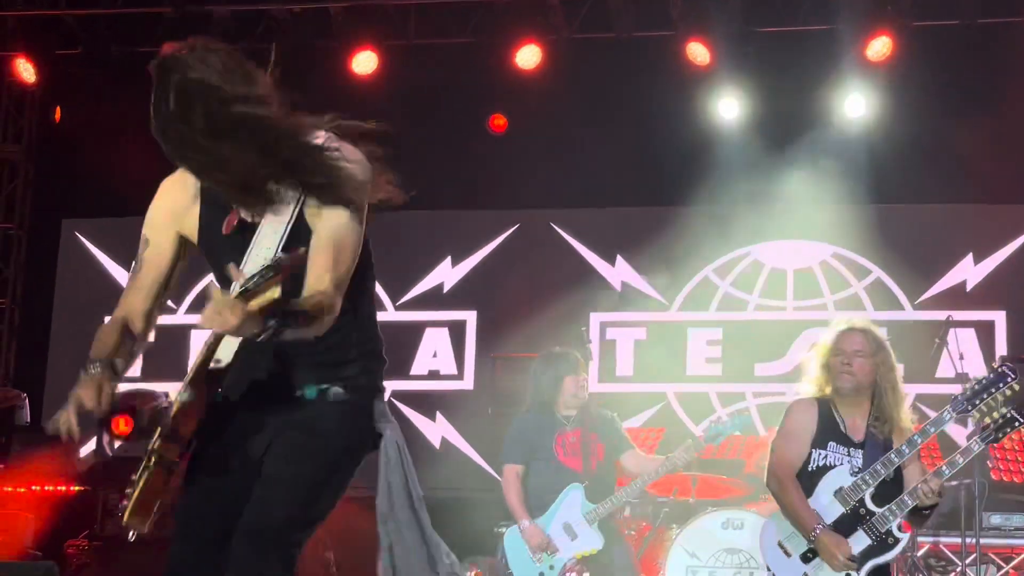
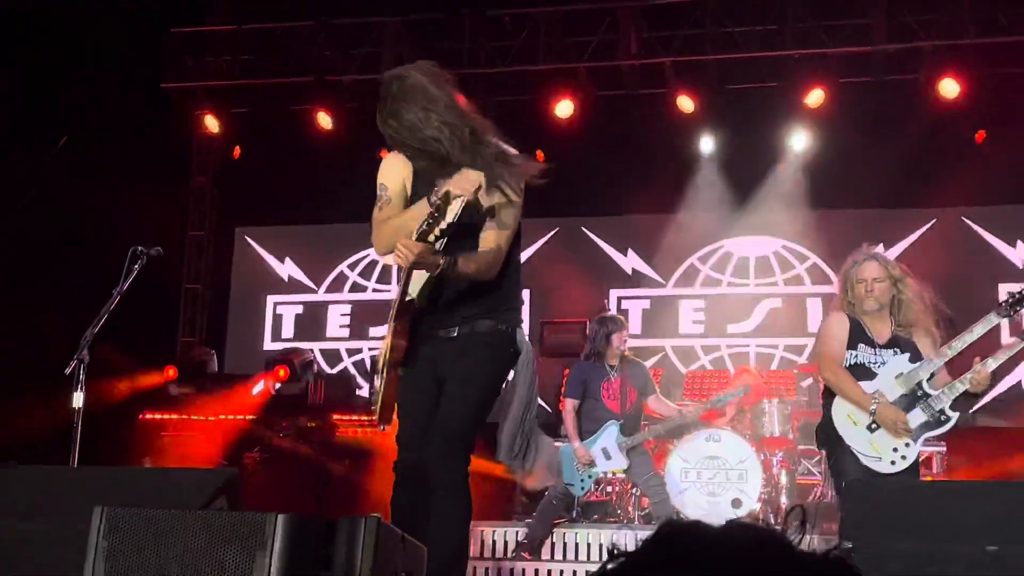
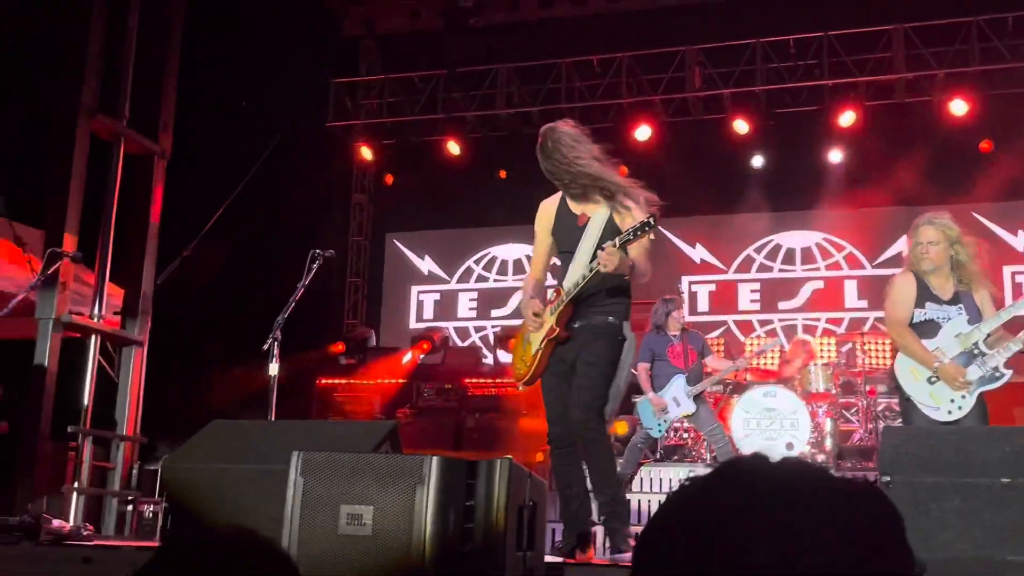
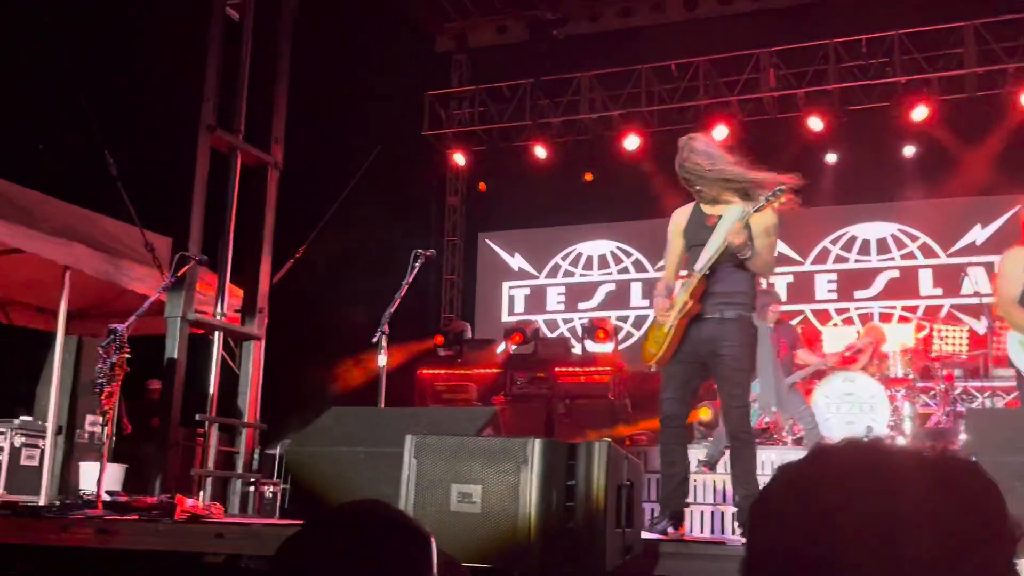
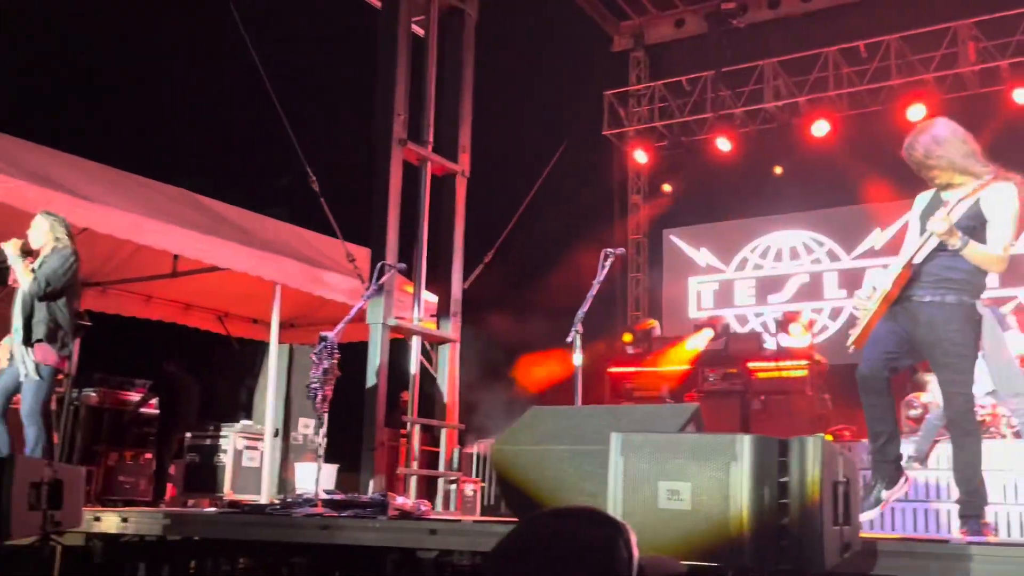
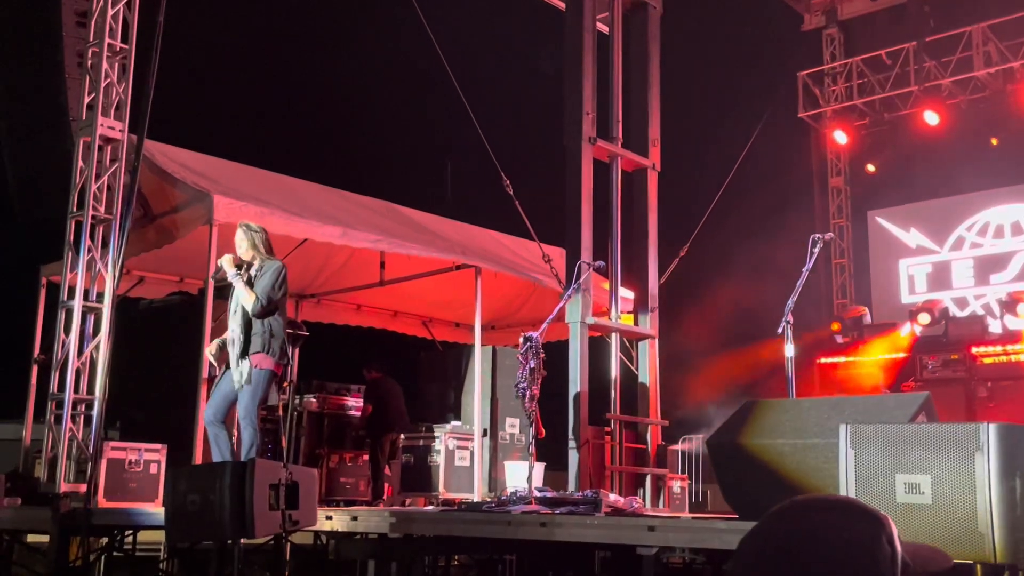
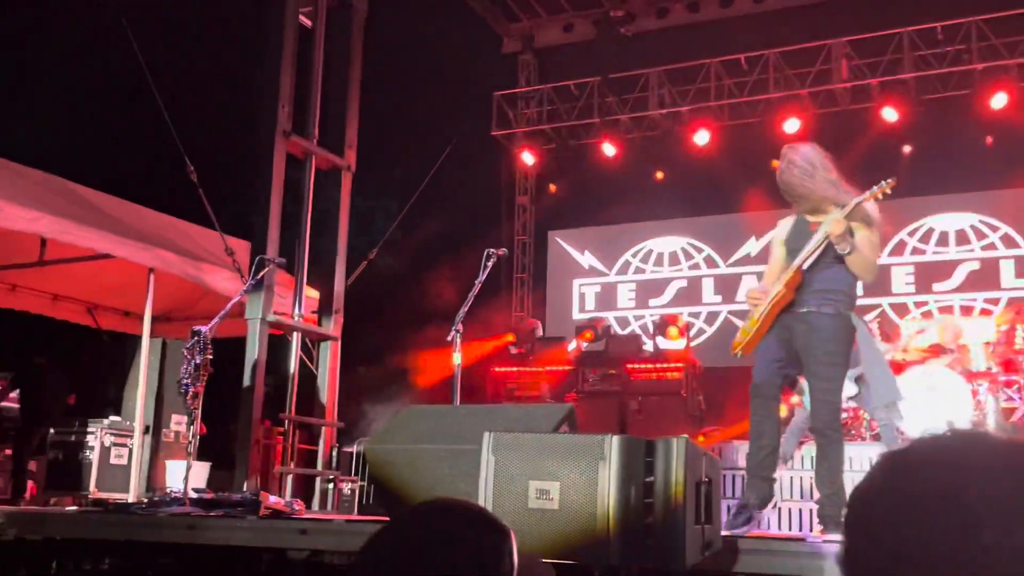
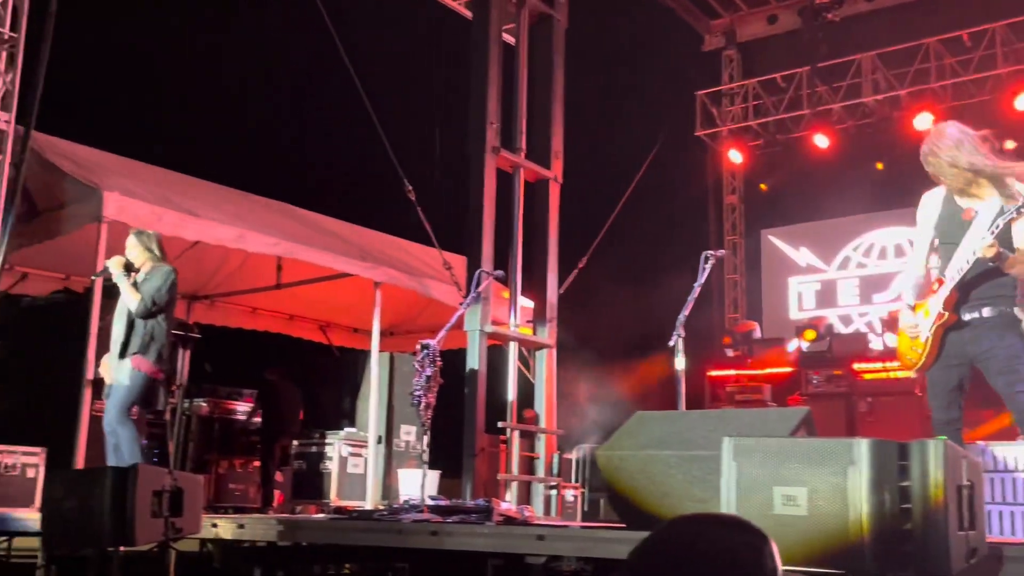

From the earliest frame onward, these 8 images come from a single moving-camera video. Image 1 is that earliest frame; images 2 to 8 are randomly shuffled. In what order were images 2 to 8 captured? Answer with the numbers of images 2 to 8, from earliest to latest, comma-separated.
2, 3, 4, 7, 5, 8, 6
